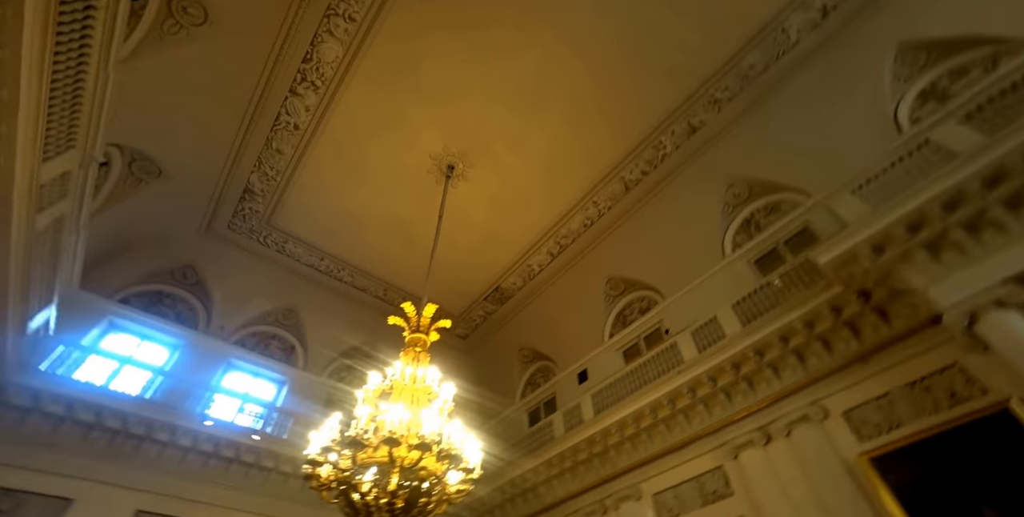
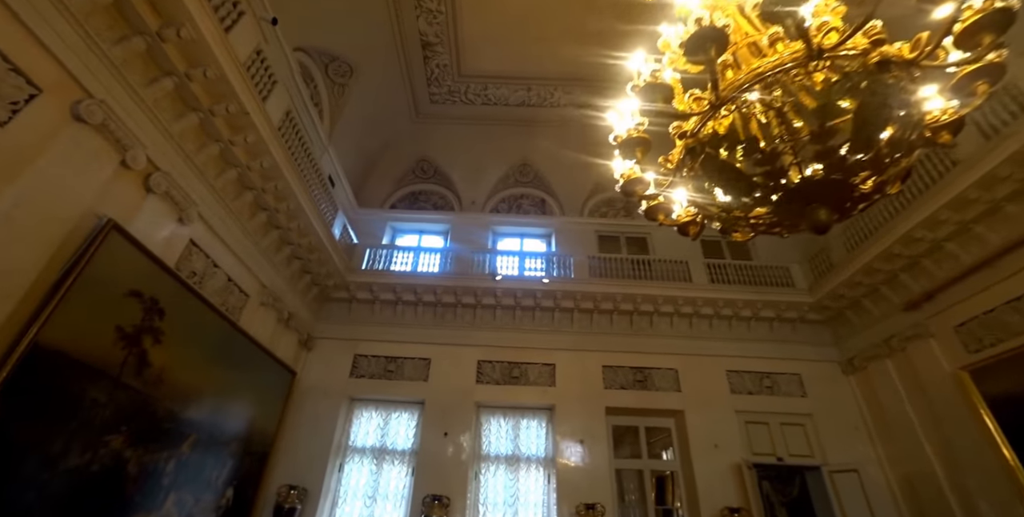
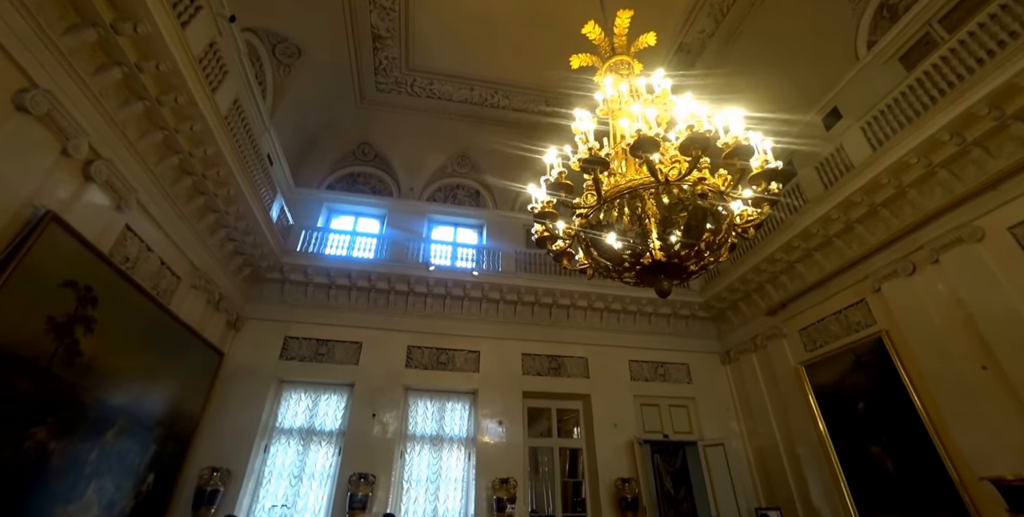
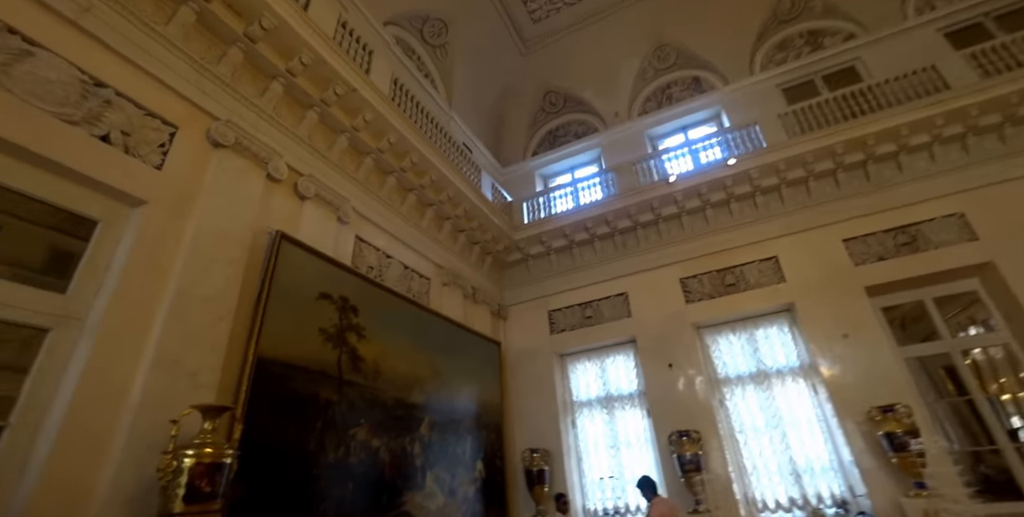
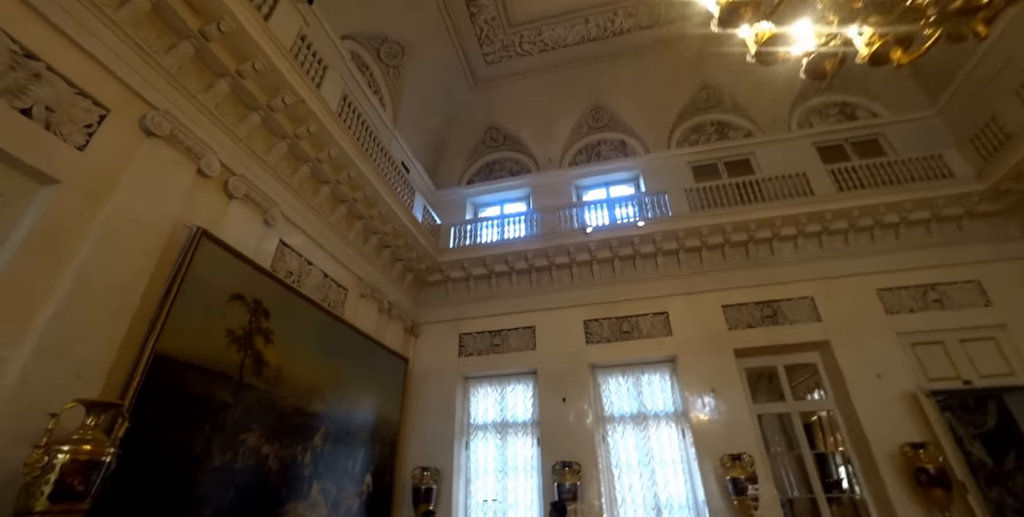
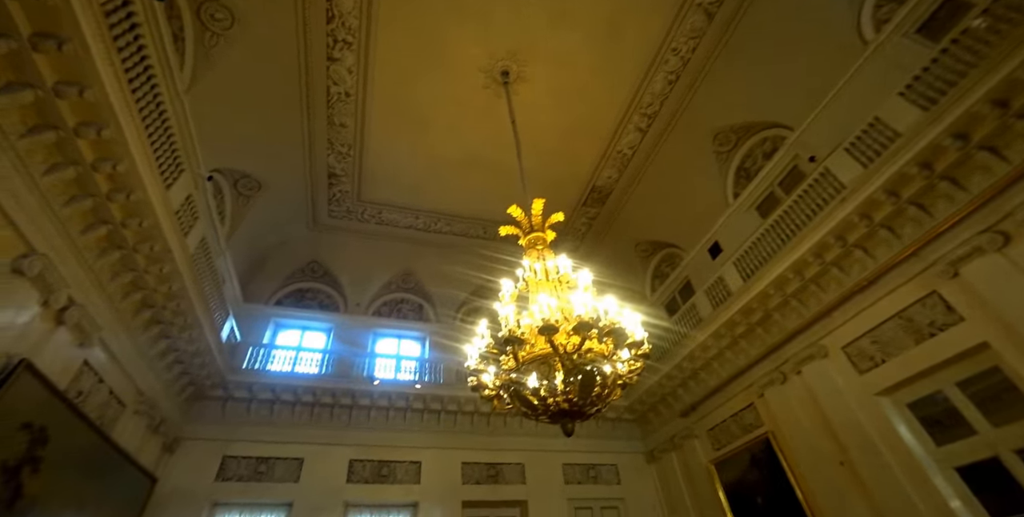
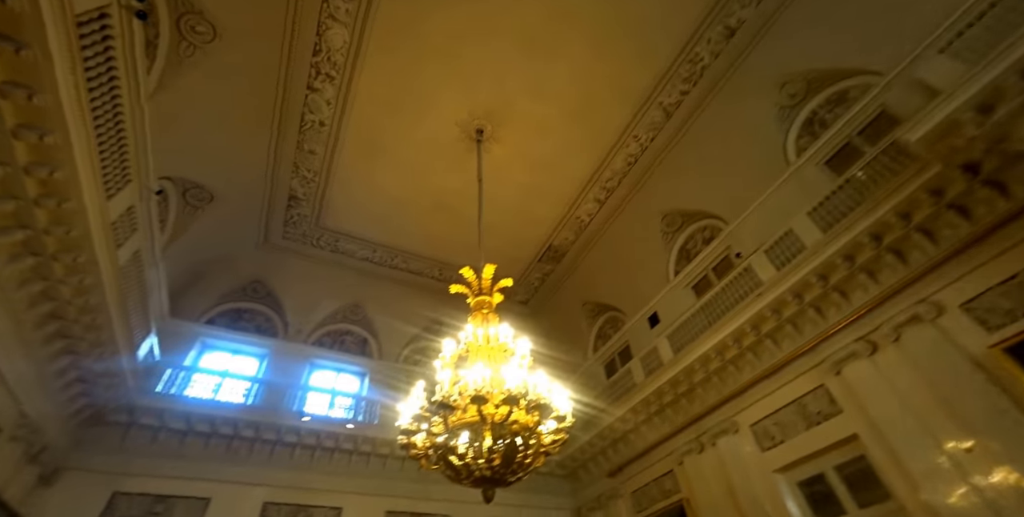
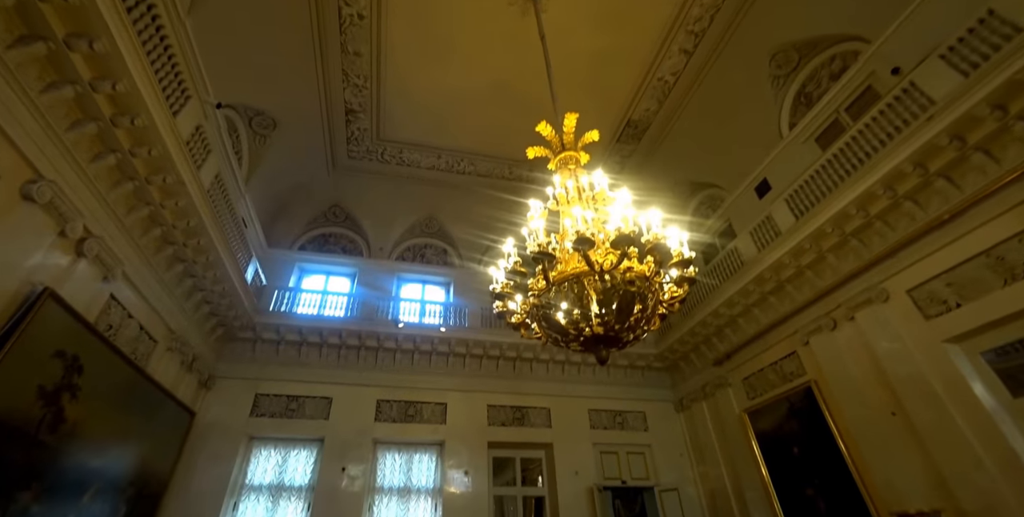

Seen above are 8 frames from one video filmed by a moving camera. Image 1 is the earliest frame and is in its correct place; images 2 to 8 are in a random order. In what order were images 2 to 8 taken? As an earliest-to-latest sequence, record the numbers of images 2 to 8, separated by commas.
7, 6, 8, 3, 2, 5, 4
